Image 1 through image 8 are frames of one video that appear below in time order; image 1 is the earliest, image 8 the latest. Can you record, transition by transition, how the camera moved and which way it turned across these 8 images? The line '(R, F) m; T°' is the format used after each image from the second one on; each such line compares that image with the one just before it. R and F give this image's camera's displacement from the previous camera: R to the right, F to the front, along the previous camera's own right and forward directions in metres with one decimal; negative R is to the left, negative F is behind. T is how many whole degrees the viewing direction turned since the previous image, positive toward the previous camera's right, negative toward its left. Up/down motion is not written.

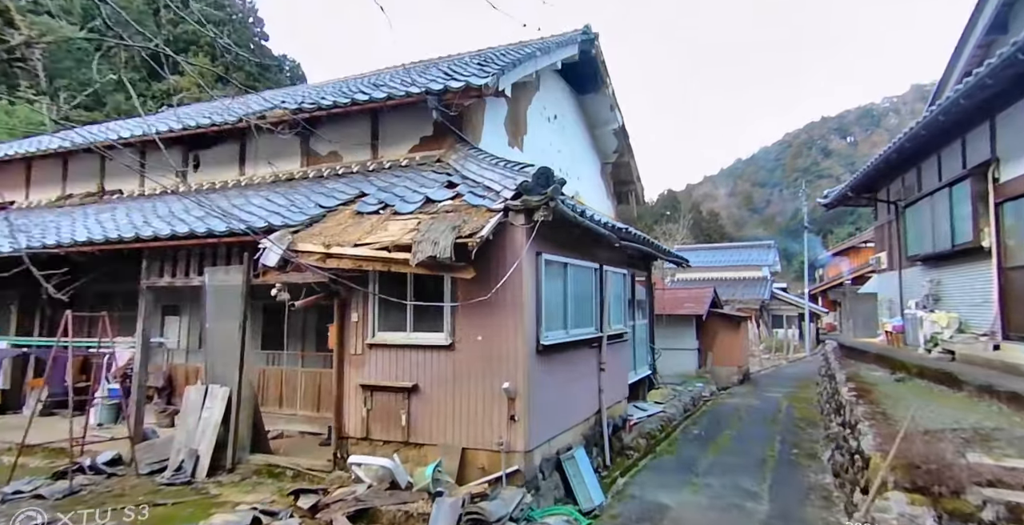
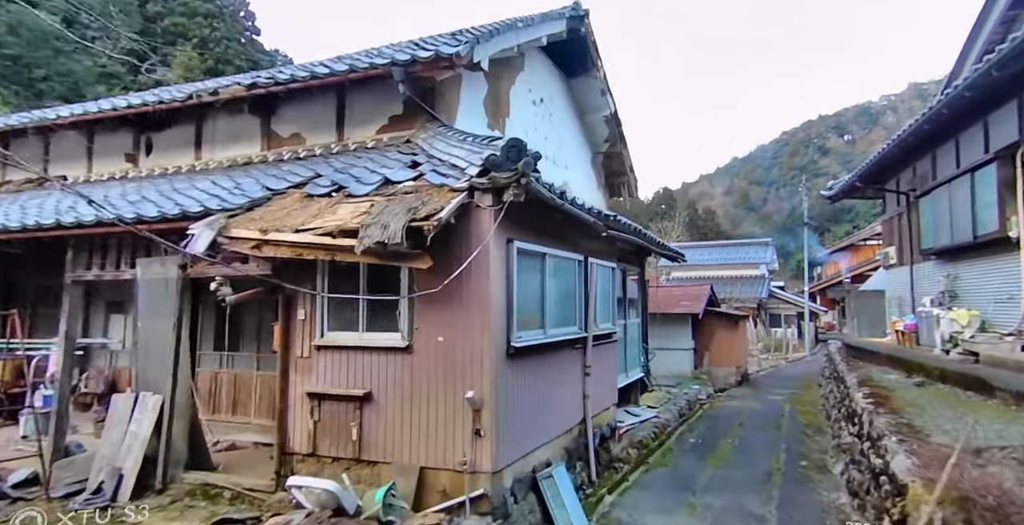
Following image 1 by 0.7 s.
(+0.2, +0.7) m; 0°
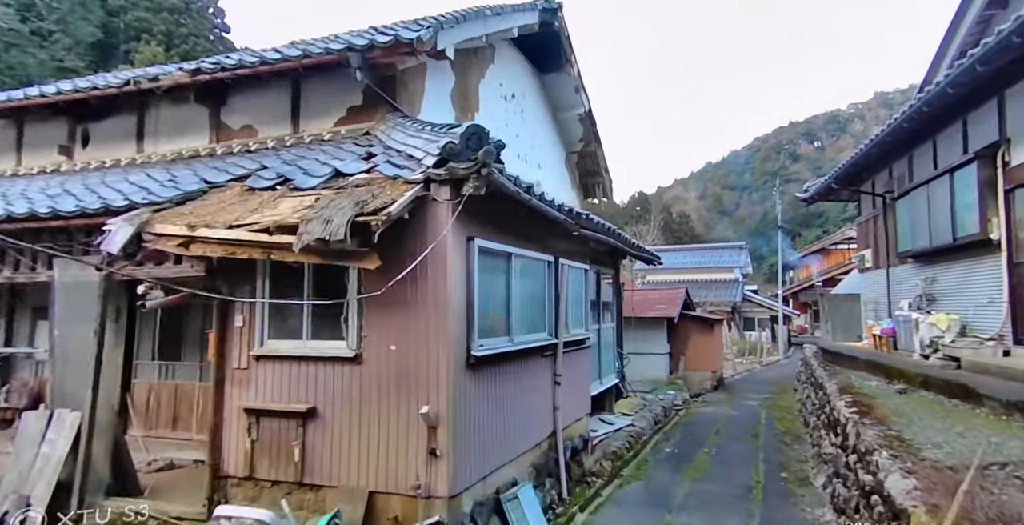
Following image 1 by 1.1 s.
(+0.1, +0.4) m; +2°
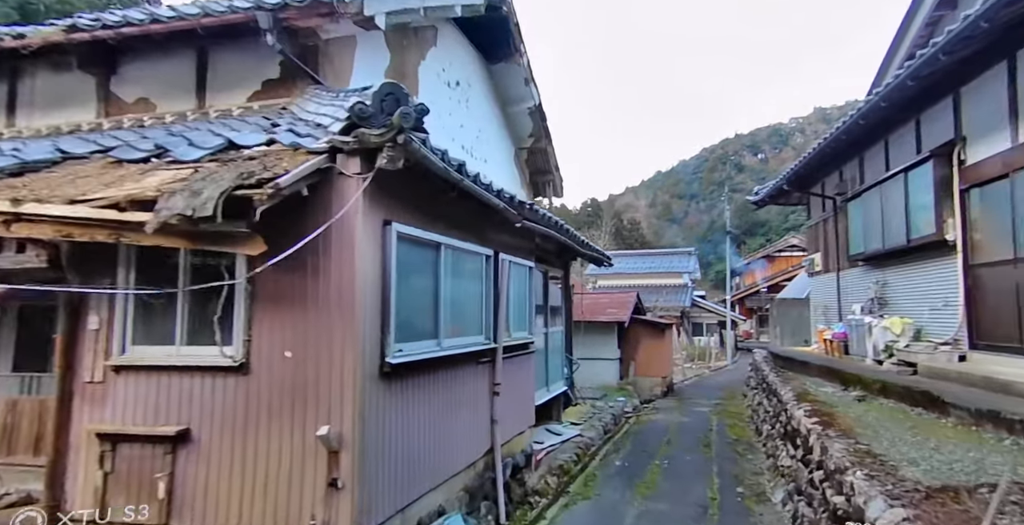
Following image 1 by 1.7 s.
(+0.2, +0.6) m; +5°
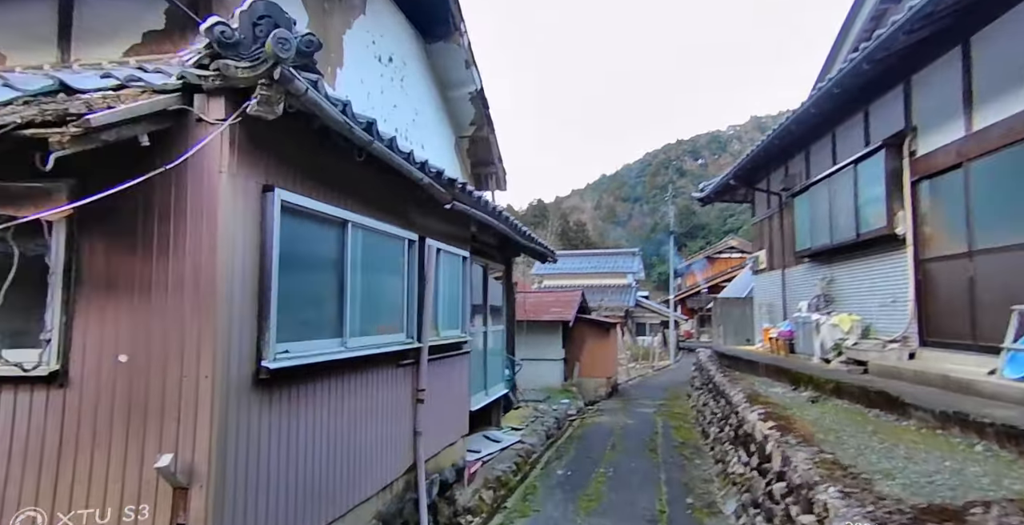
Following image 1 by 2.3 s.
(+0.1, +0.6) m; +5°
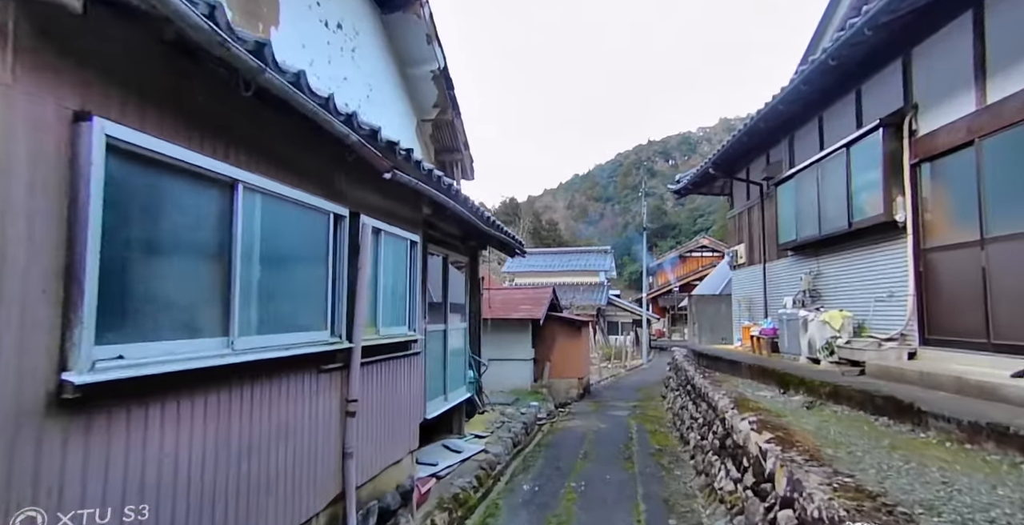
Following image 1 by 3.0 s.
(+0.1, +0.8) m; +3°
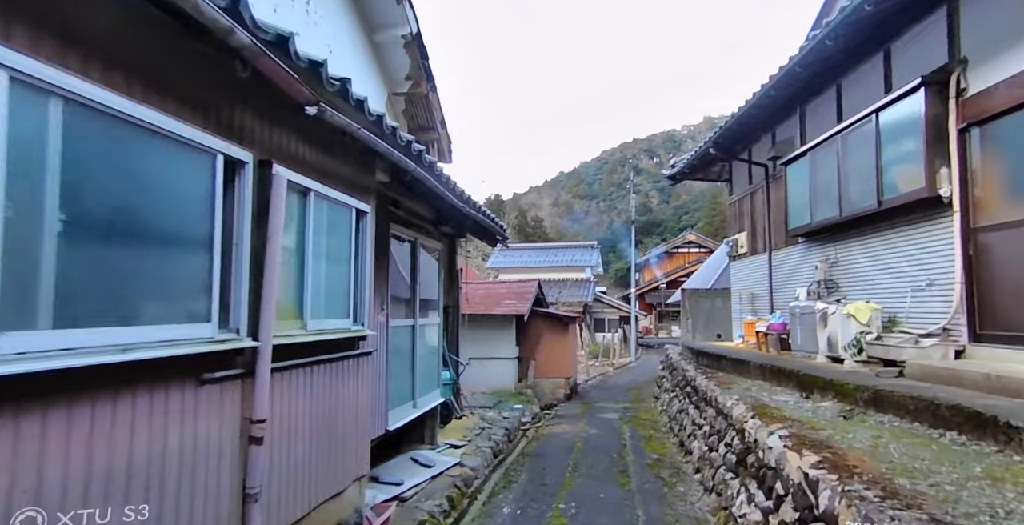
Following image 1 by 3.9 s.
(+0.1, +1.0) m; +1°
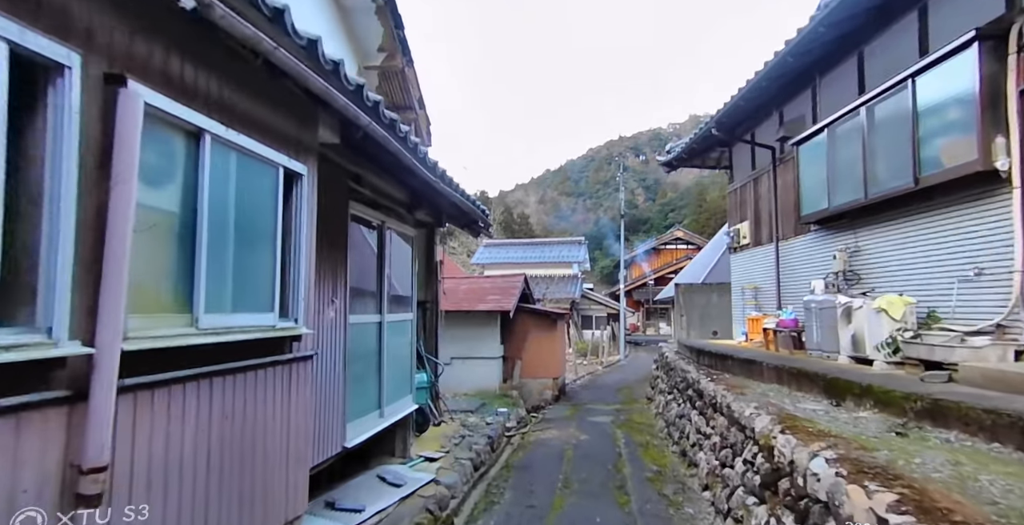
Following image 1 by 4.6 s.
(0.0, +0.8) m; +1°
